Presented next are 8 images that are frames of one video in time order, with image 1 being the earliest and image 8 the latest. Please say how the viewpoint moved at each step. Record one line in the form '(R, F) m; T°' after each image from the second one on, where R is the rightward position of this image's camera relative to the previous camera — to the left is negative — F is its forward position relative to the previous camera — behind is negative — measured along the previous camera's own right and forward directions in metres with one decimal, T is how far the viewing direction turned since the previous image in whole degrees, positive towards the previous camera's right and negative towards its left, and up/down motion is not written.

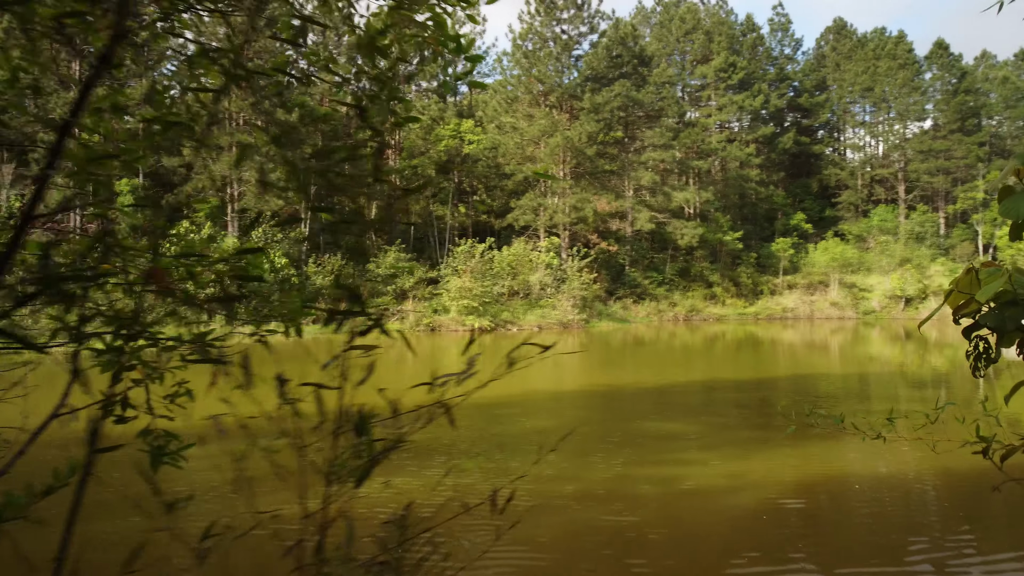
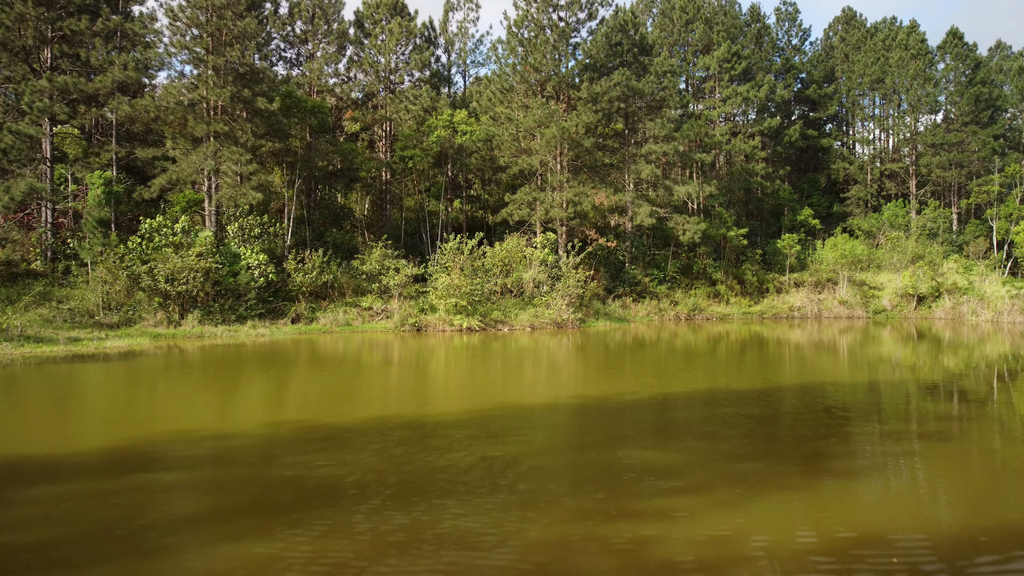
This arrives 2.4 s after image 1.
(+0.3, +1.0) m; 0°
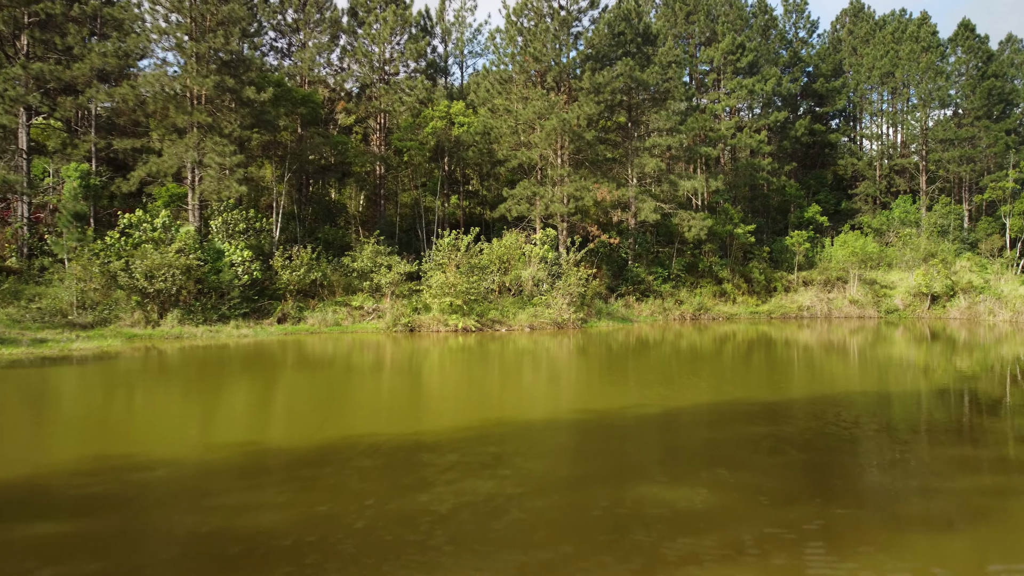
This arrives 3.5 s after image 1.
(0.0, +0.9) m; 0°
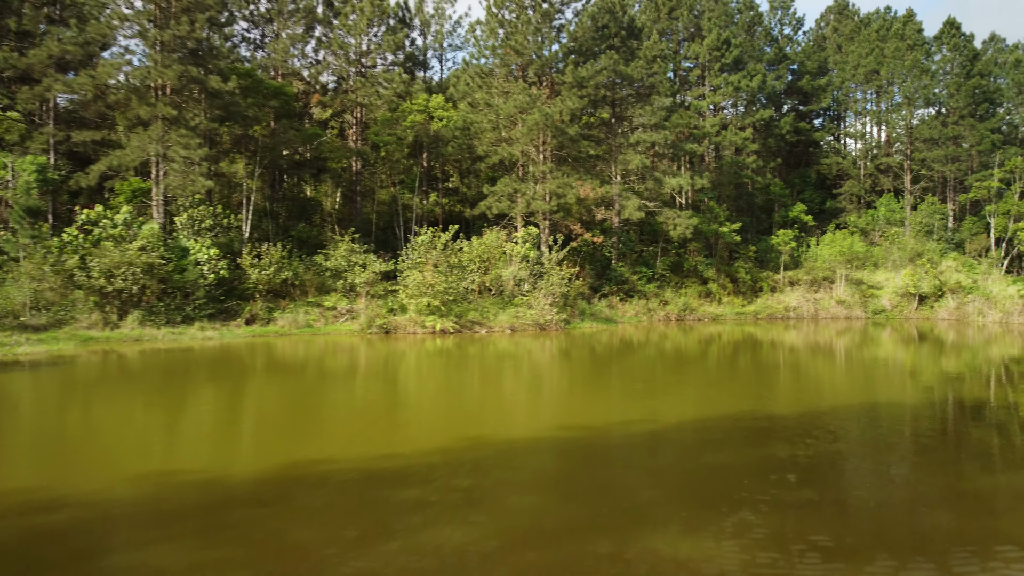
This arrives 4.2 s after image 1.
(0.0, +0.7) m; +1°
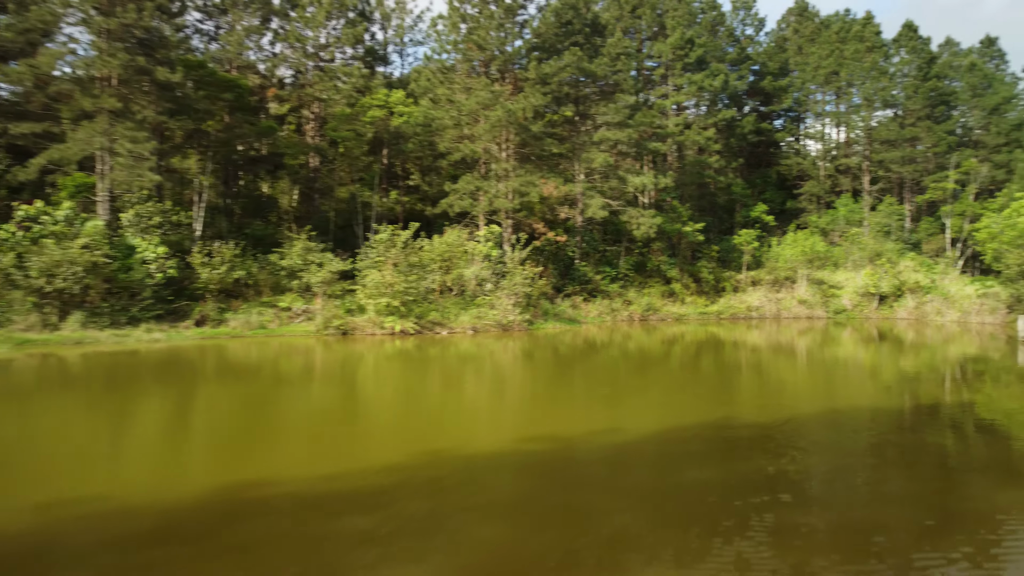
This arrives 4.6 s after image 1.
(0.0, +0.4) m; +3°
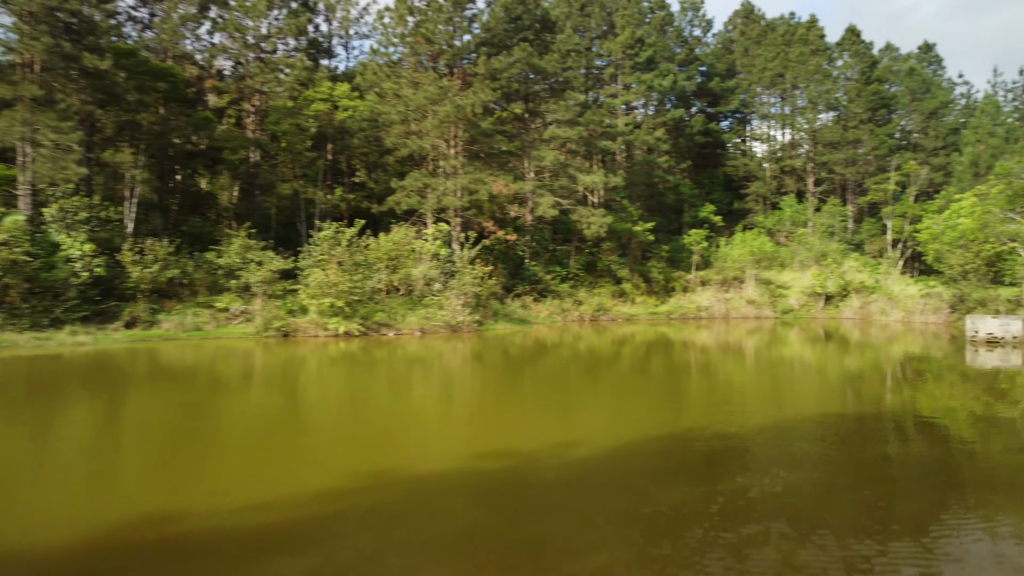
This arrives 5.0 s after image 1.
(0.0, +0.4) m; +4°
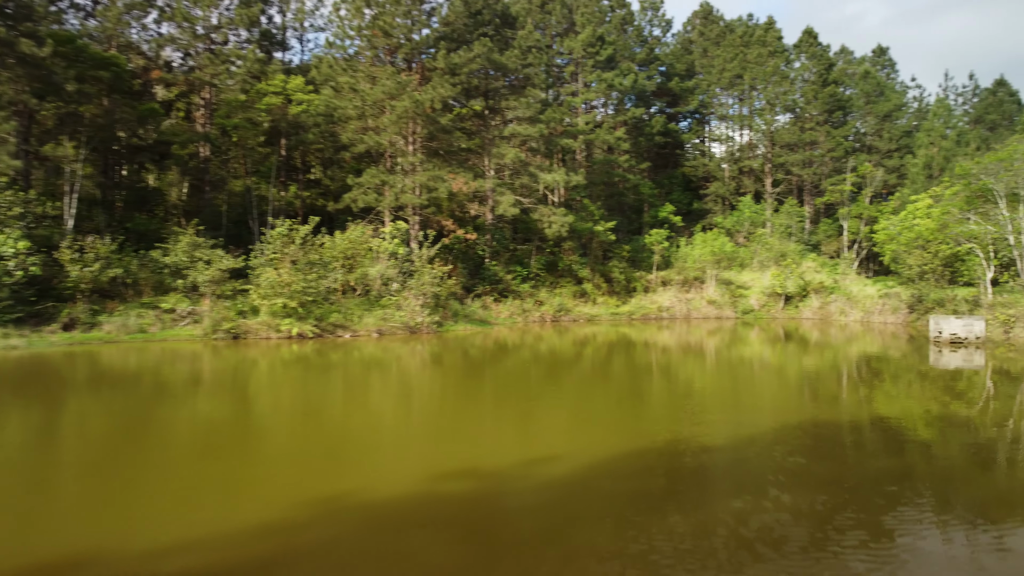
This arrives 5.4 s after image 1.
(-0.1, +0.4) m; +3°
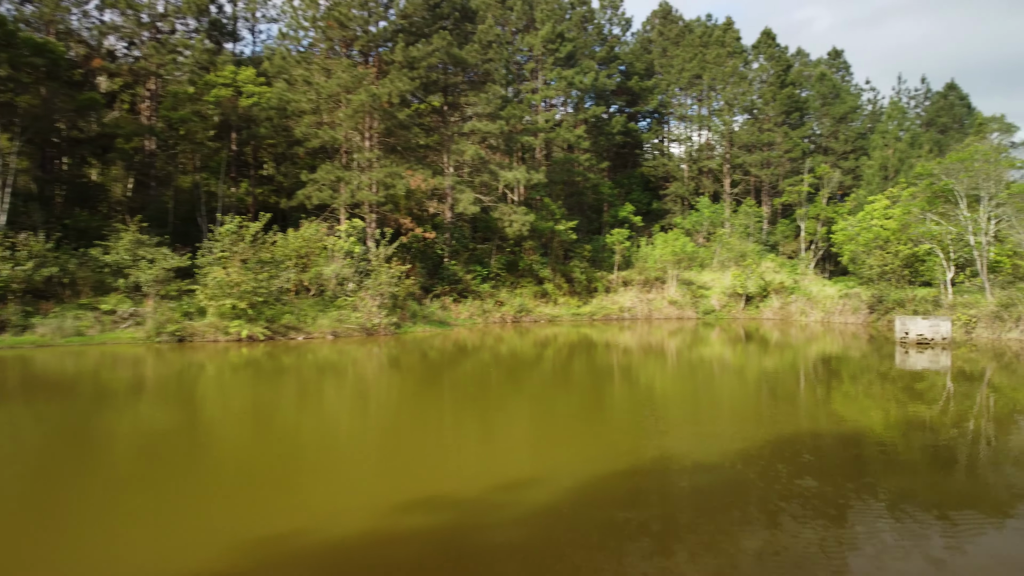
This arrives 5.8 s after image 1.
(-0.1, +0.5) m; +3°
